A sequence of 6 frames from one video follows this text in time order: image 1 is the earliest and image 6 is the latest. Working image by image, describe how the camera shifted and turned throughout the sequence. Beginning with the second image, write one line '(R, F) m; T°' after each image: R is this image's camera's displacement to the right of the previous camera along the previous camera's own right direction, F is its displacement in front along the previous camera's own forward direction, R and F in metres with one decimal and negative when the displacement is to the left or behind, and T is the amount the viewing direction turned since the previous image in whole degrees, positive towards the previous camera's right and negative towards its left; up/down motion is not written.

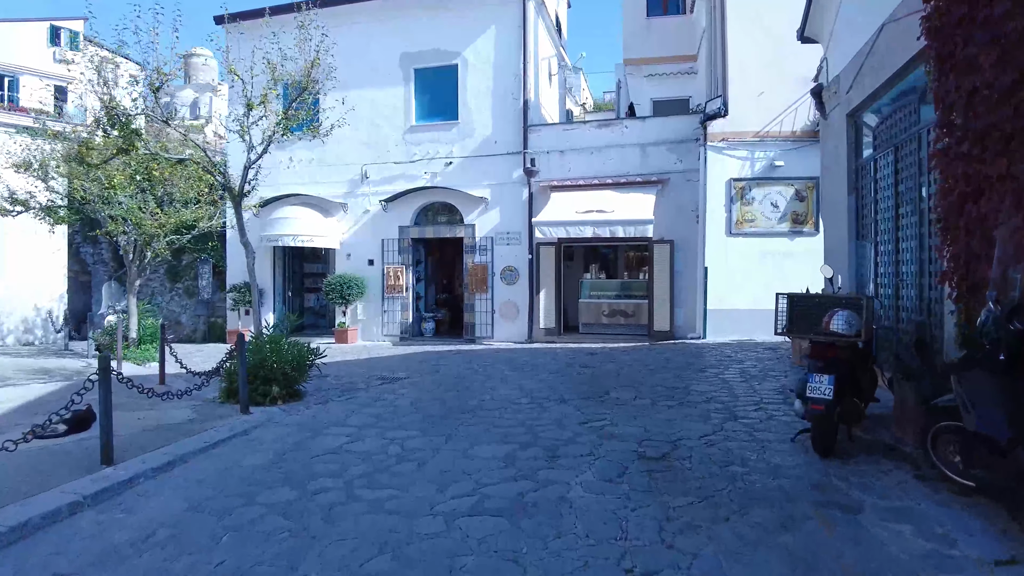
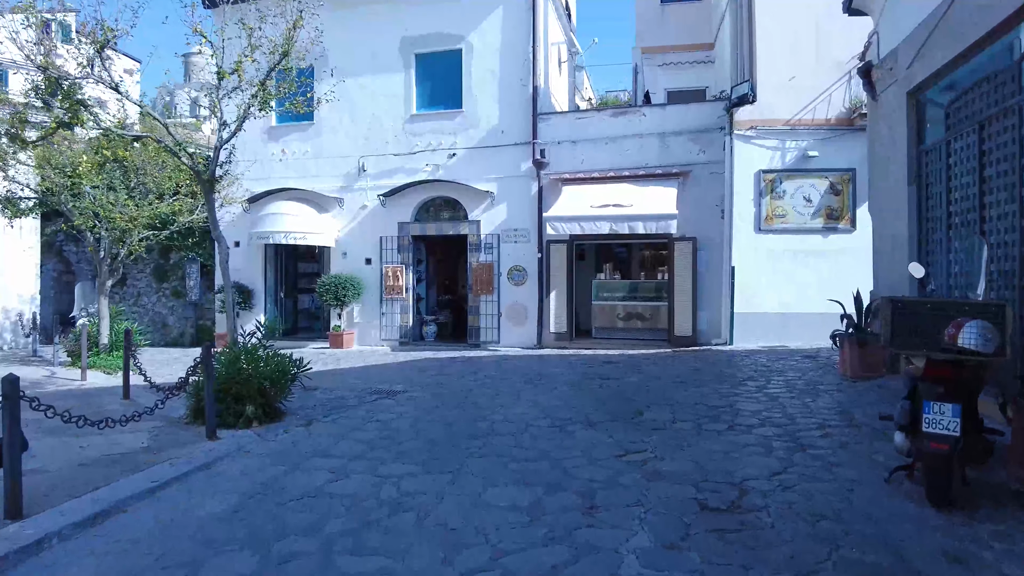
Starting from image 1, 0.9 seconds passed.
(-0.1, +1.1) m; 0°
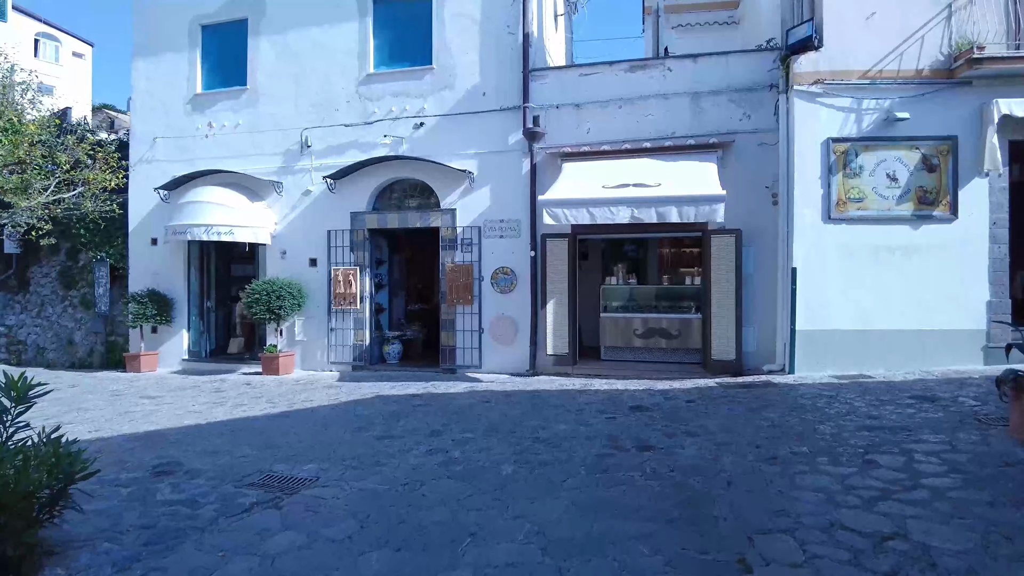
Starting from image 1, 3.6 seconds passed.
(+0.1, +3.2) m; +1°
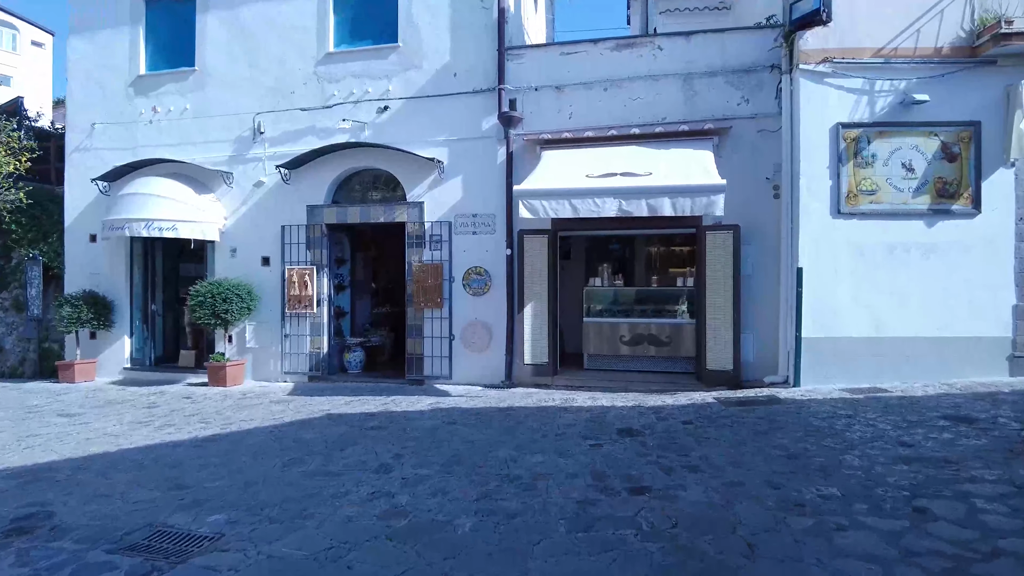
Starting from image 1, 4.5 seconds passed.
(+0.1, +1.0) m; +1°
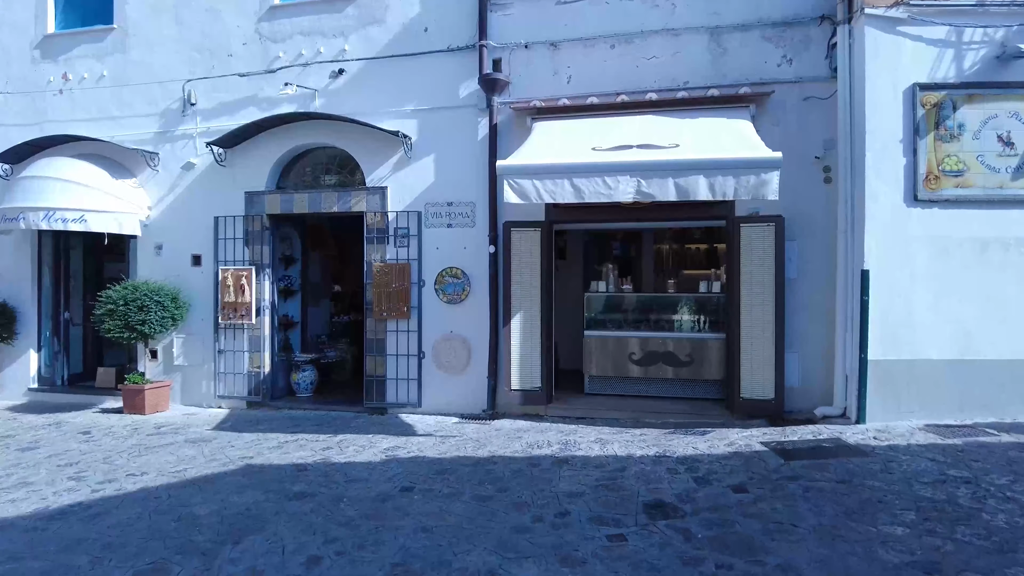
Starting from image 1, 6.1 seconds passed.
(+0.1, +1.9) m; +1°
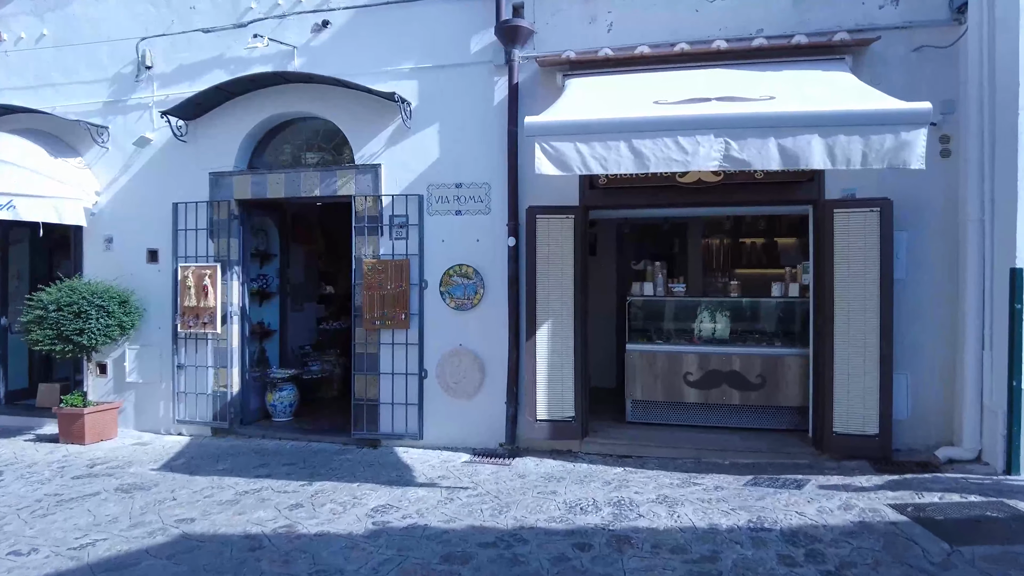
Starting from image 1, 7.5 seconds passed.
(-0.2, +1.6) m; 0°
